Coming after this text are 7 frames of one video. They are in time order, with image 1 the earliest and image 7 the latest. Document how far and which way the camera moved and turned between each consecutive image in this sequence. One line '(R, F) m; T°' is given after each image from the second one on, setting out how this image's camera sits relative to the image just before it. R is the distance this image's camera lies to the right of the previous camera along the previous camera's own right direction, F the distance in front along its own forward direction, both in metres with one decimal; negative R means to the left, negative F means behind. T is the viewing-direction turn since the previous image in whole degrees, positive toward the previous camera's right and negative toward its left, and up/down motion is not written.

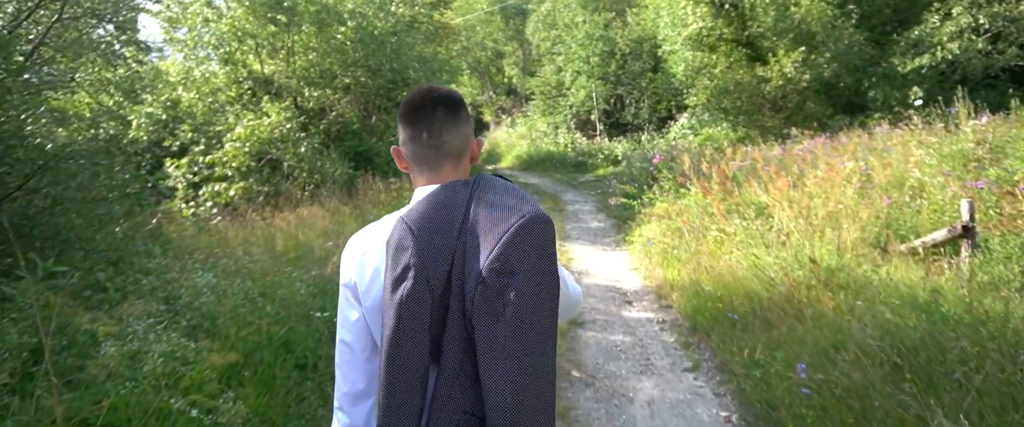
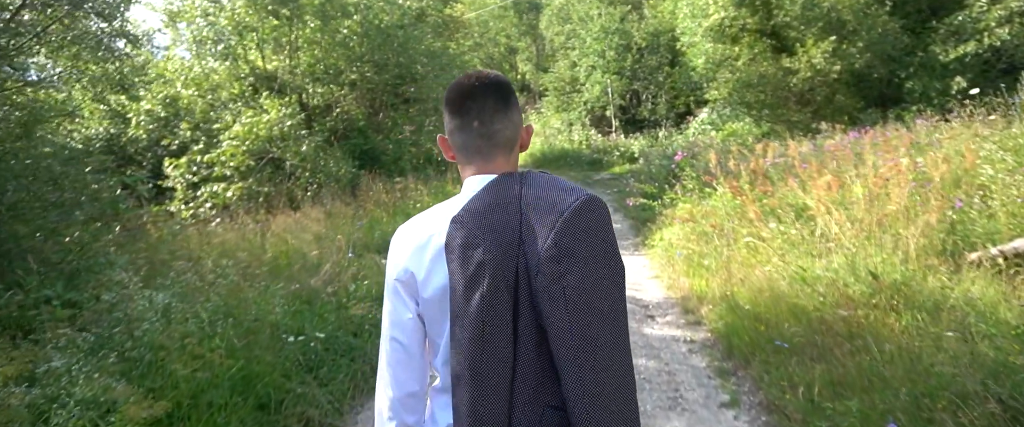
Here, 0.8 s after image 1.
(+0.1, +0.6) m; -1°
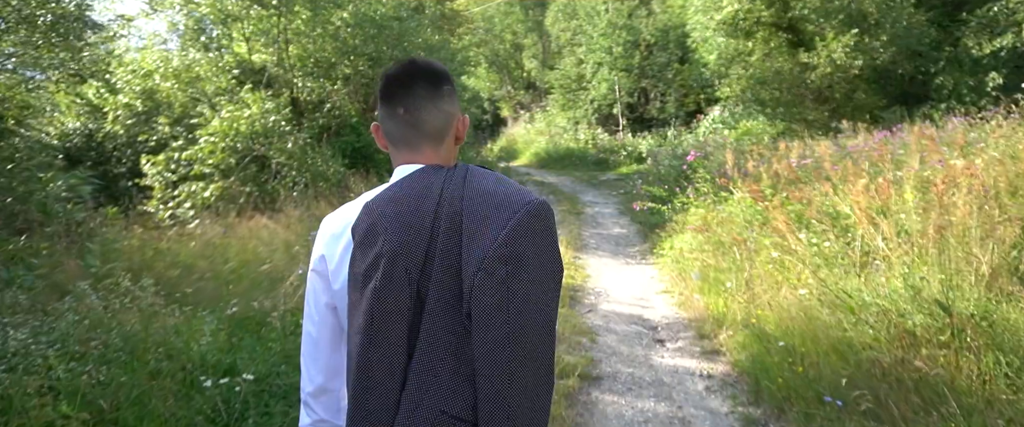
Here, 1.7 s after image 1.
(+0.1, +0.7) m; -1°
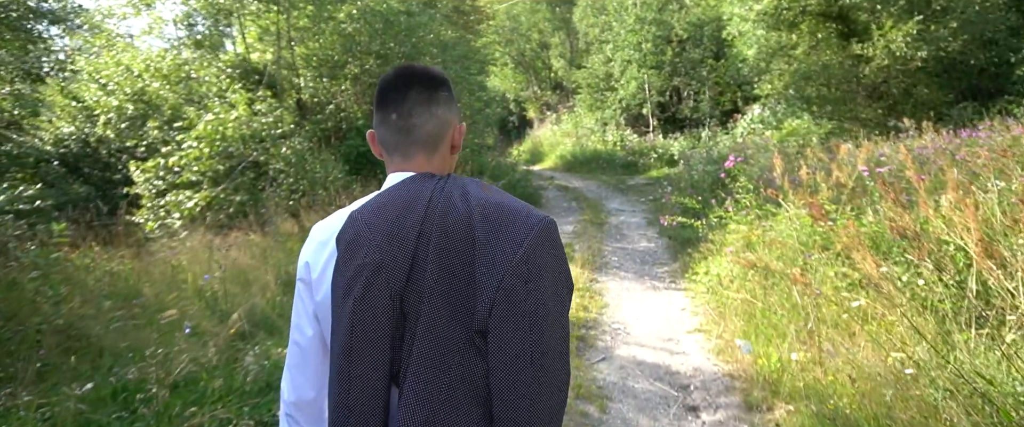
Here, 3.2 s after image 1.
(+0.3, +1.0) m; -3°
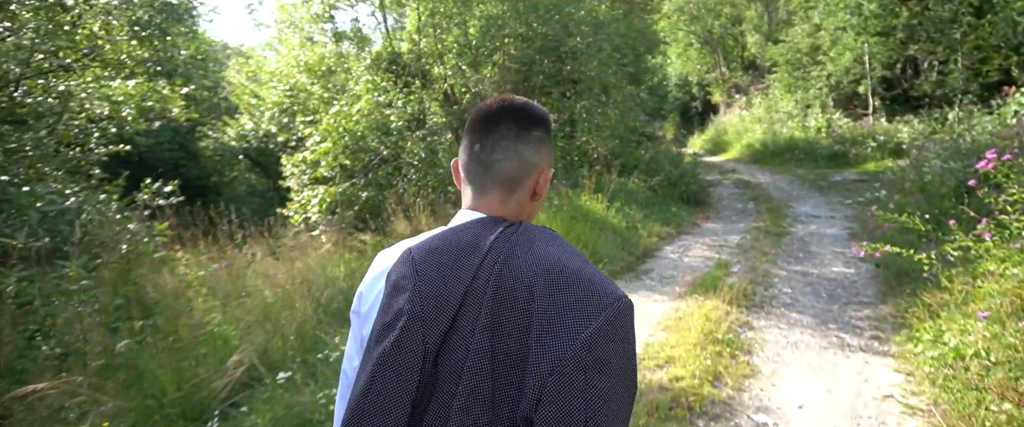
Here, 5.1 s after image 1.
(+0.6, +1.6) m; -18°
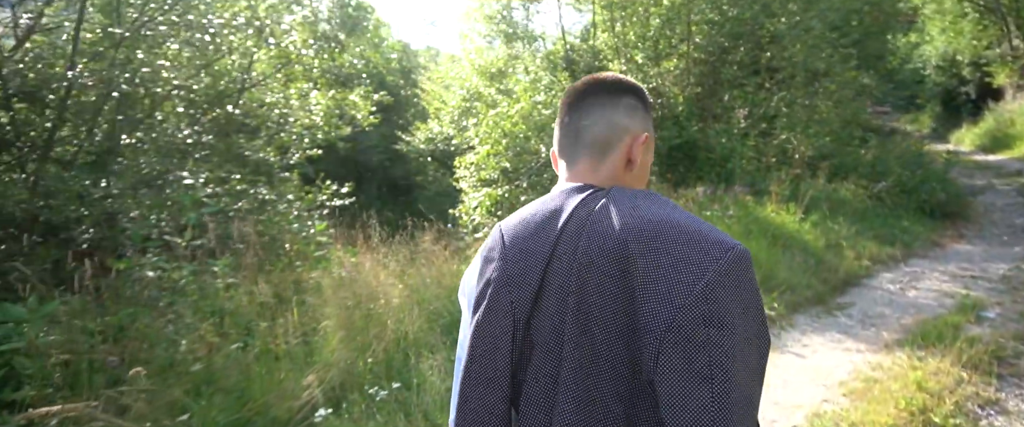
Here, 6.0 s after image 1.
(+0.6, +0.8) m; -21°
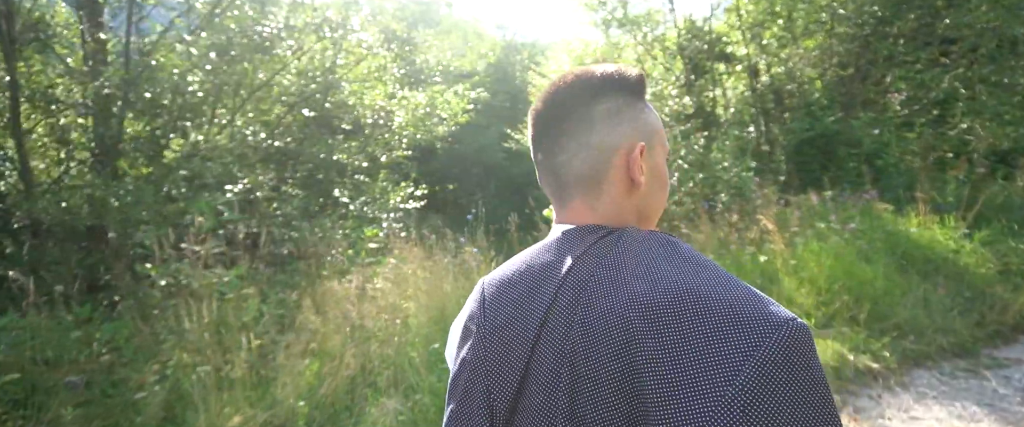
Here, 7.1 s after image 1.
(+1.1, +0.8) m; -17°
